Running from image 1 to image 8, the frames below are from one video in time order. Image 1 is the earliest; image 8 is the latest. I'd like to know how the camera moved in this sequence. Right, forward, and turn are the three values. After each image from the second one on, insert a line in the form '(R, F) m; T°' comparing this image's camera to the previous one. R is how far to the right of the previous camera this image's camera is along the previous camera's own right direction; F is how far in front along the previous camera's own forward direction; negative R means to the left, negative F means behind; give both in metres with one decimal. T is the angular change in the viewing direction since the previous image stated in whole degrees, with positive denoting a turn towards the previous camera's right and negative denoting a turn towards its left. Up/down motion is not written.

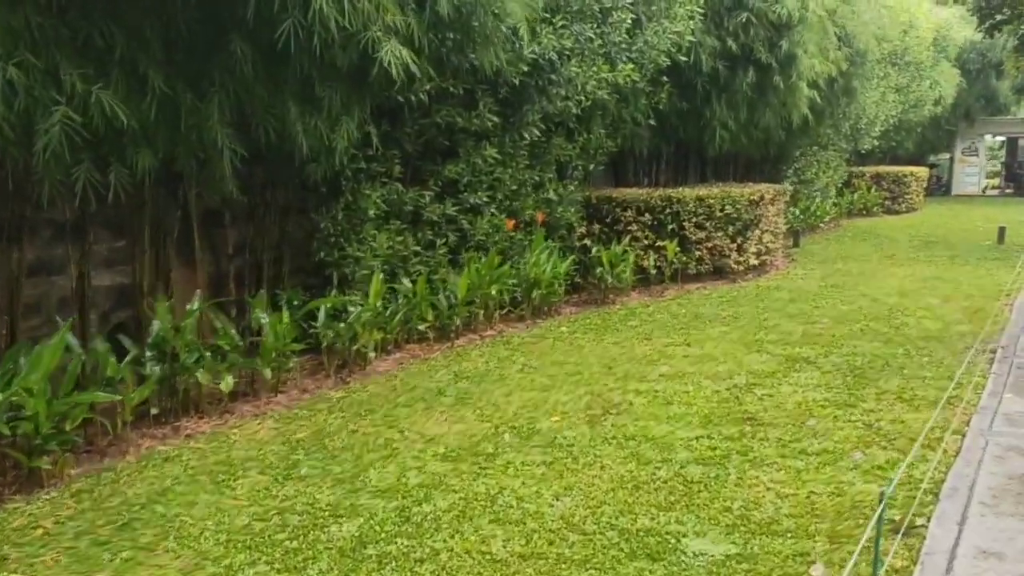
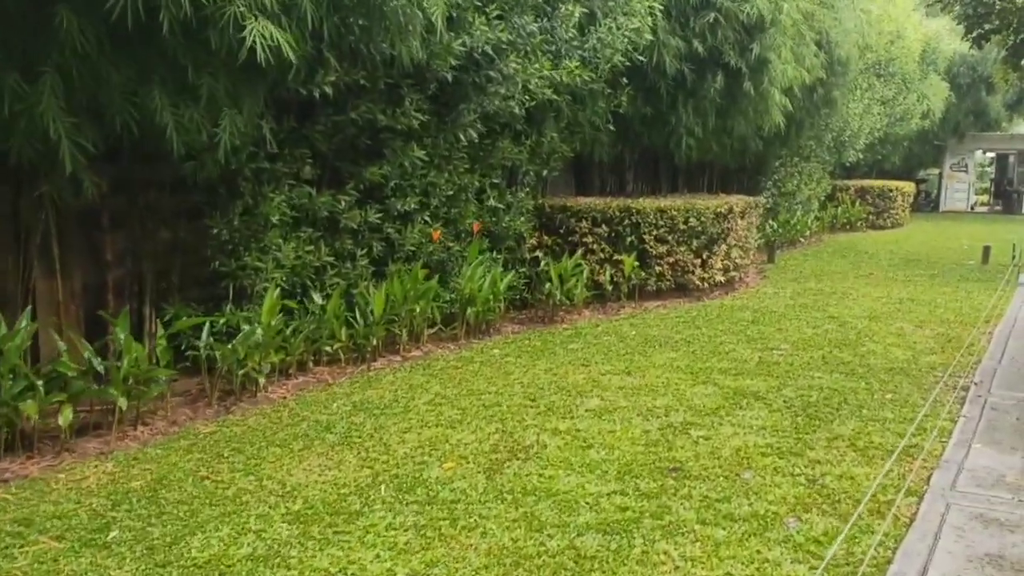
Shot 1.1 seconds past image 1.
(+0.4, +0.6) m; +1°
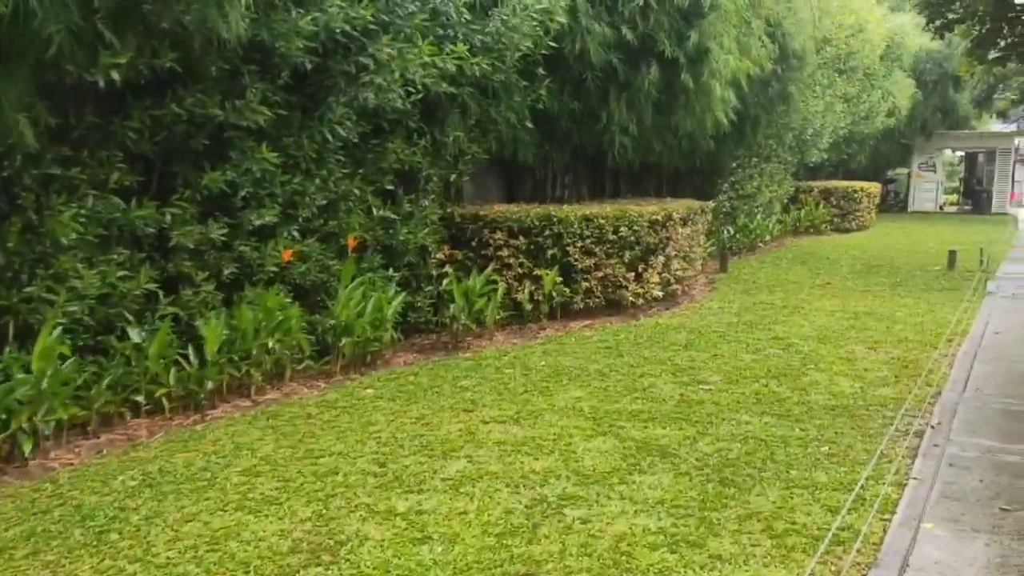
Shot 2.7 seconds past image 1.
(+0.6, +1.0) m; +1°
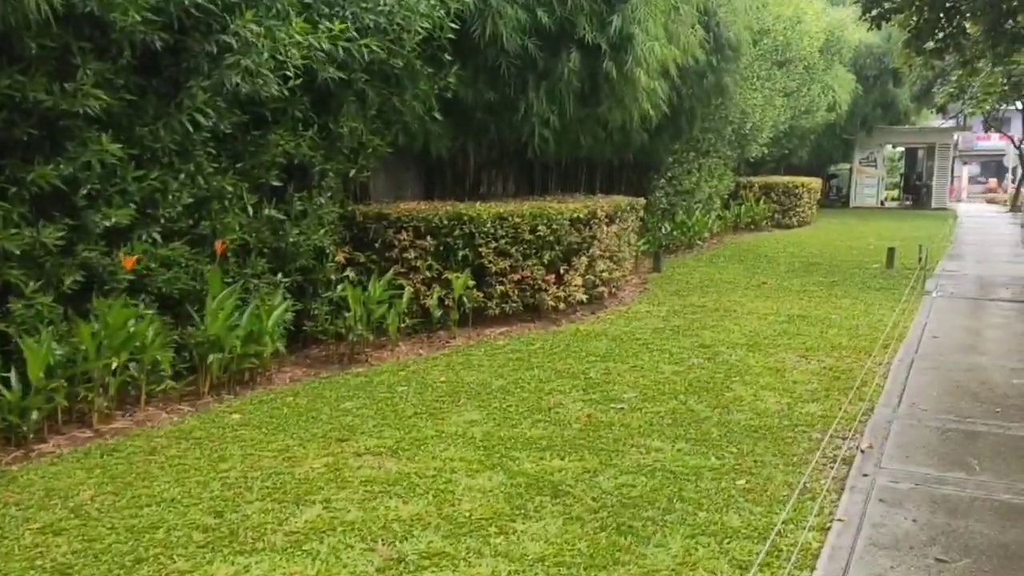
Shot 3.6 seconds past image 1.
(+0.3, +0.6) m; +3°
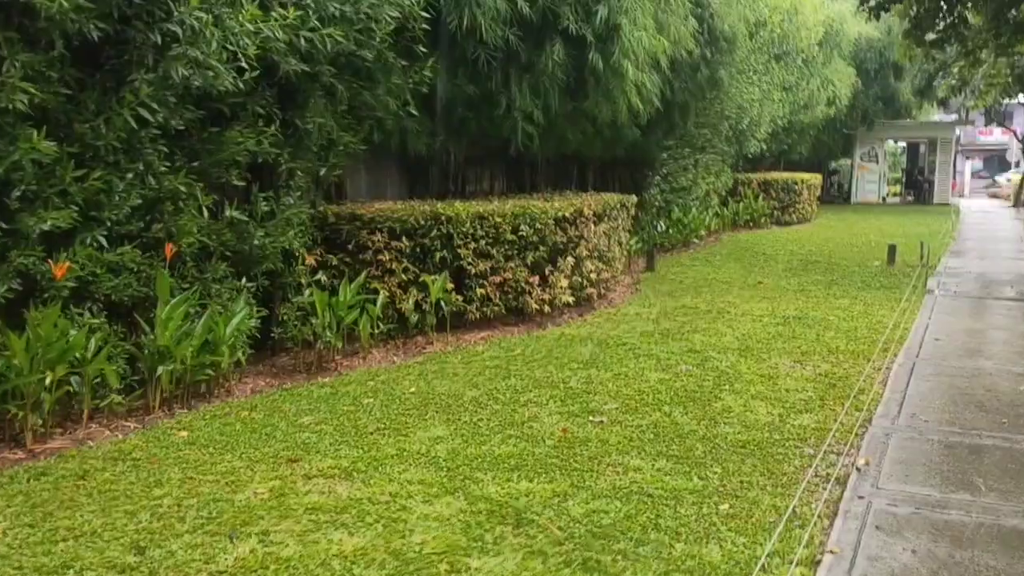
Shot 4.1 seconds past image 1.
(+0.2, +0.3) m; 0°
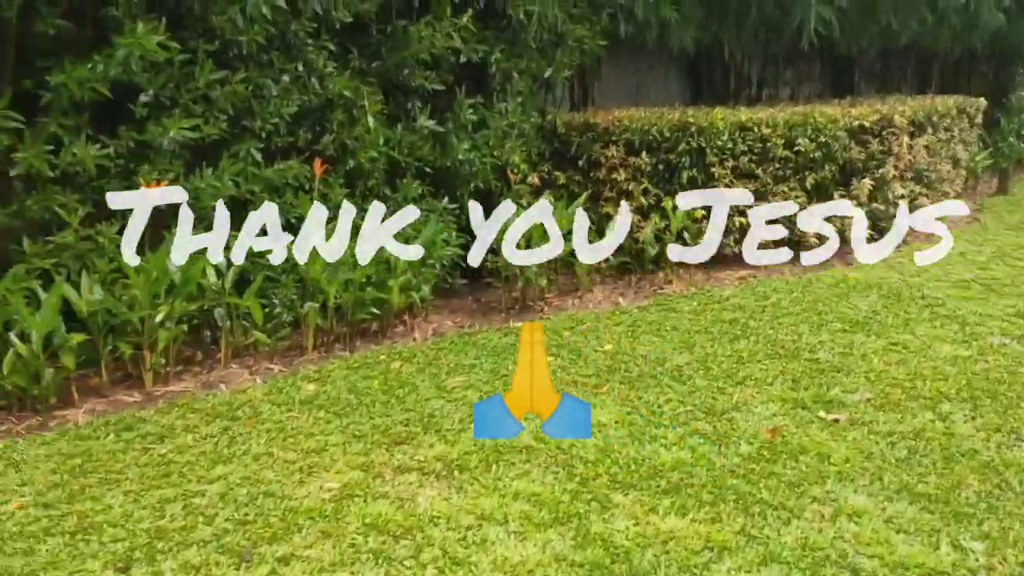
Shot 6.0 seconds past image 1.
(+0.5, +1.2) m; -21°
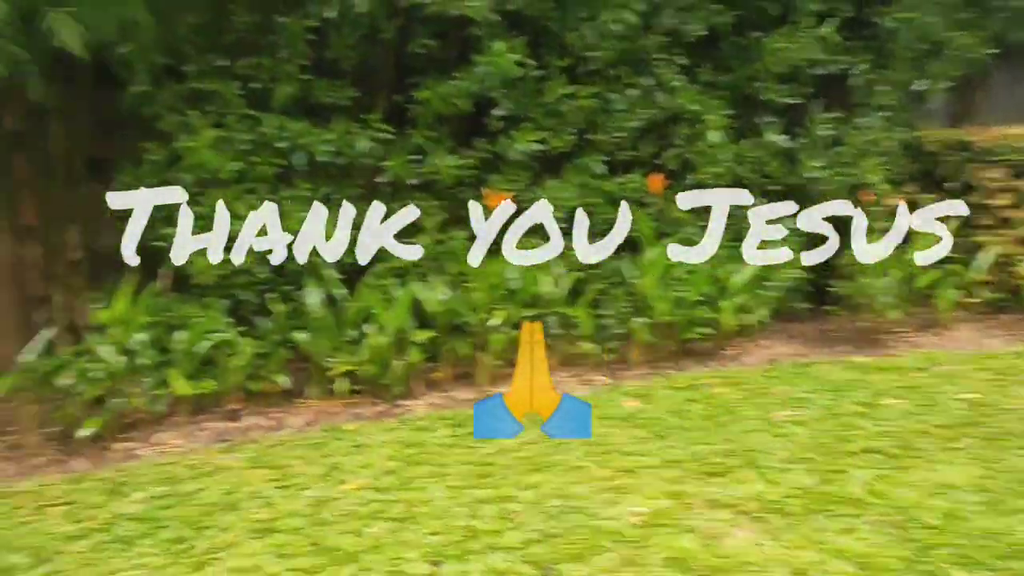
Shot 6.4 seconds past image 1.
(0.0, +0.1) m; -20°
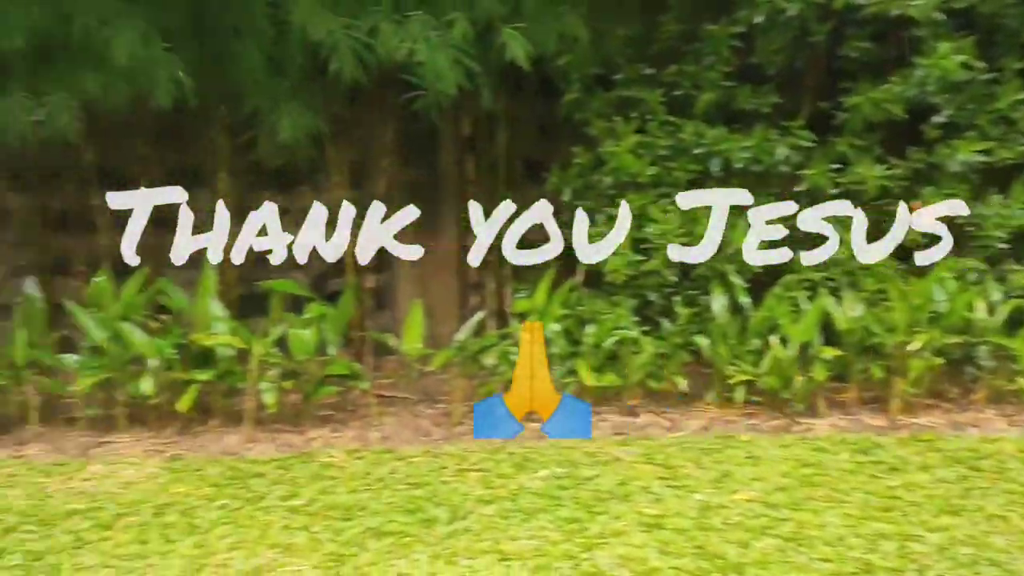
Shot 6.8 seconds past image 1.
(0.0, 0.0) m; -24°
